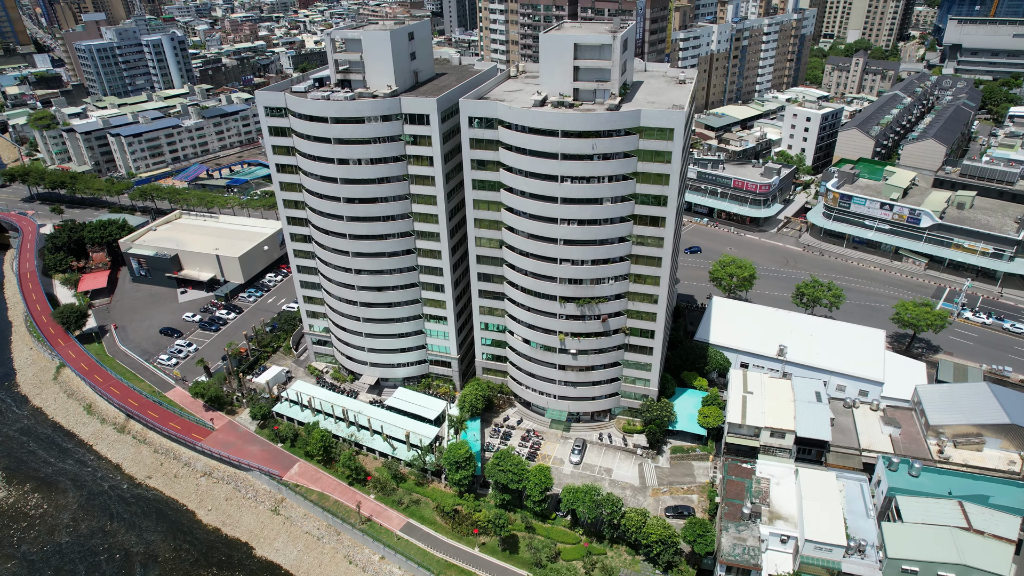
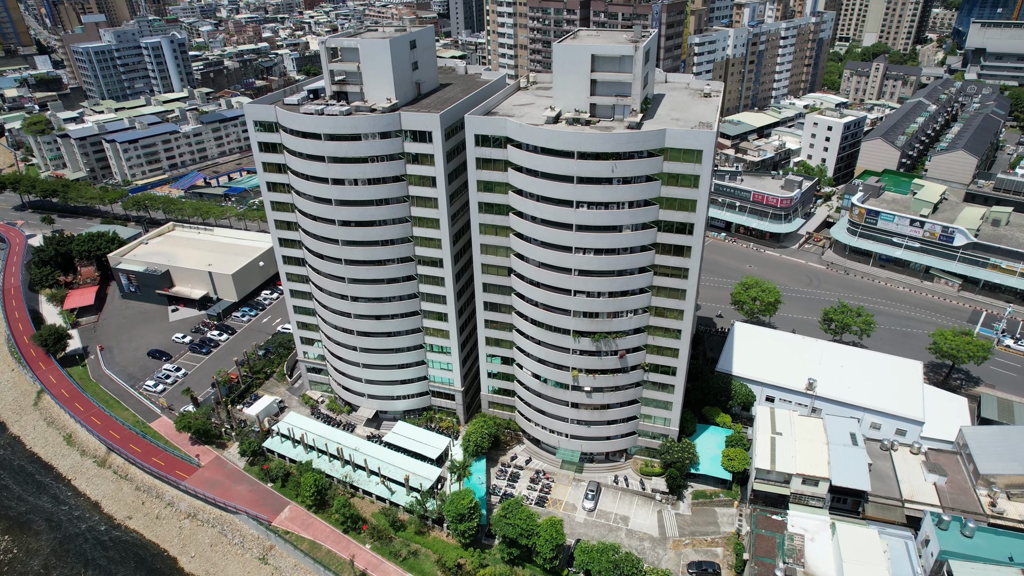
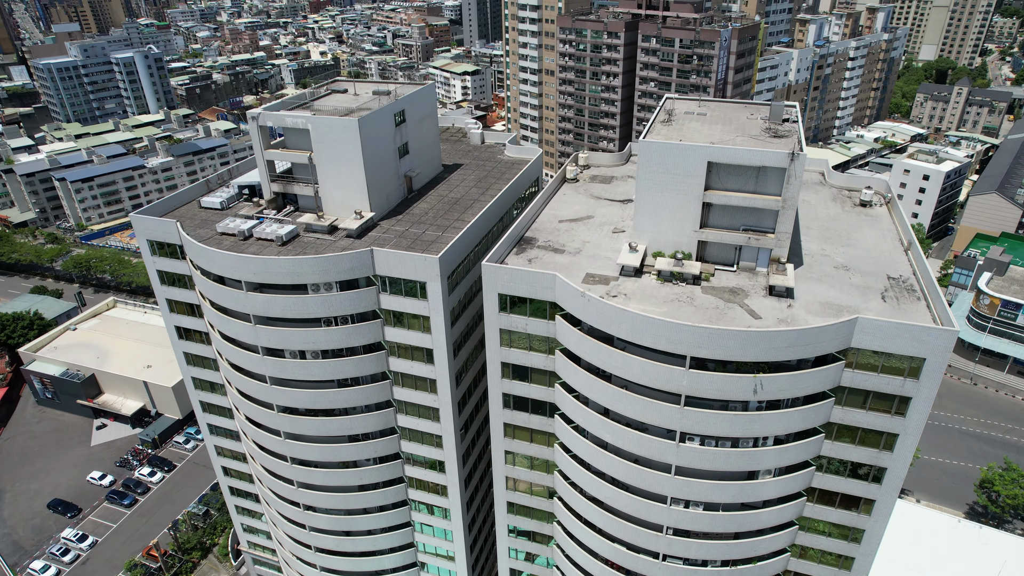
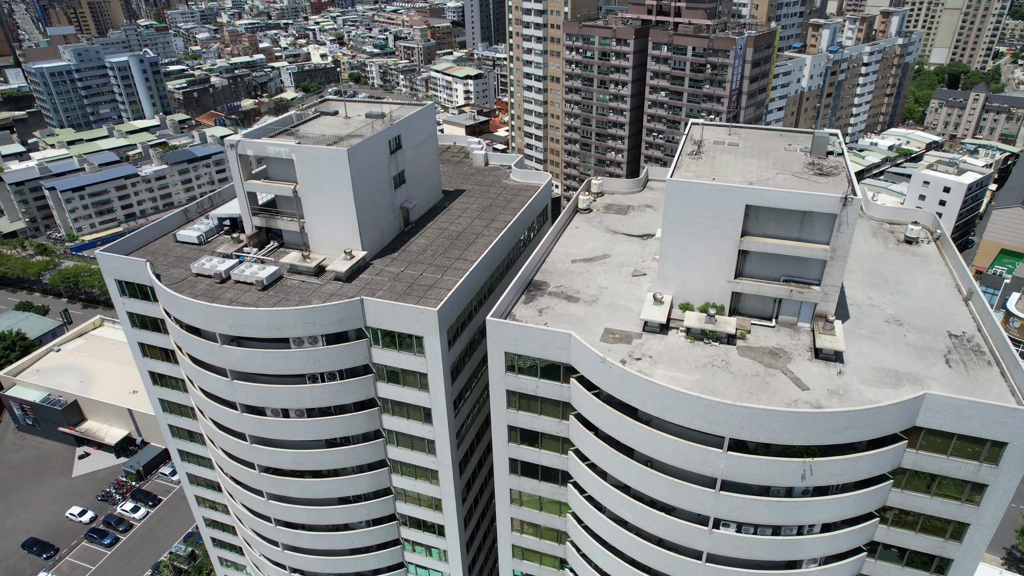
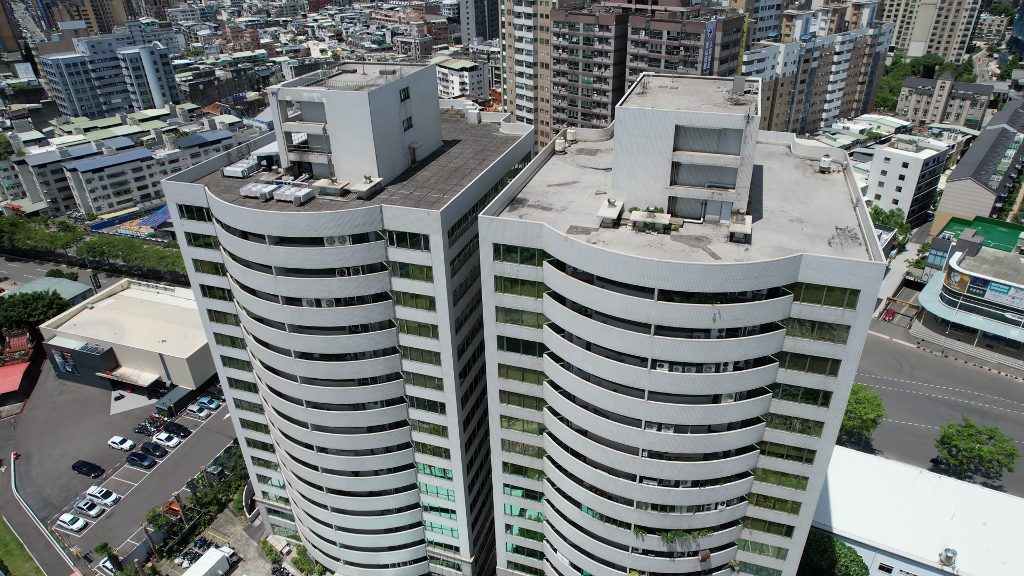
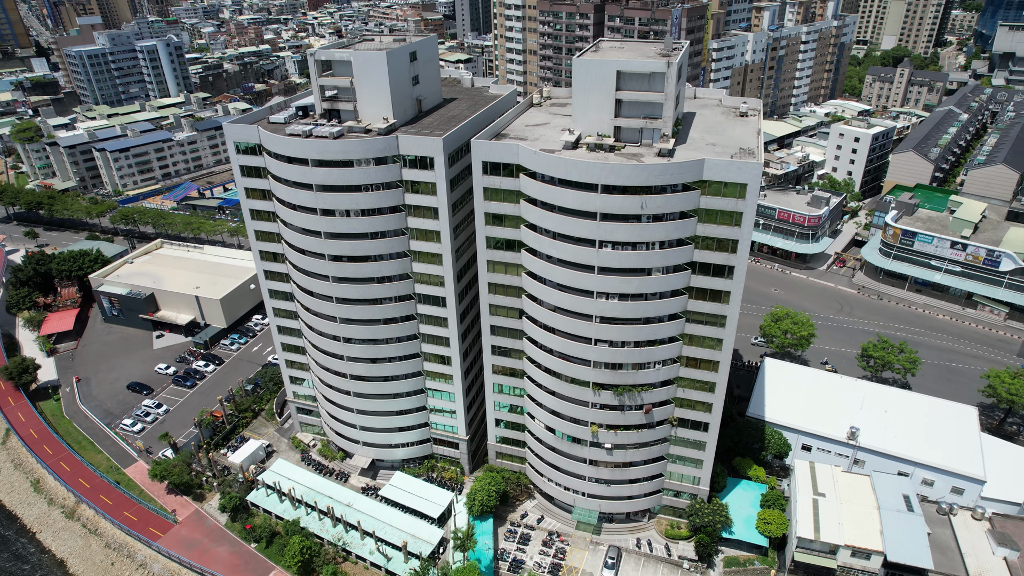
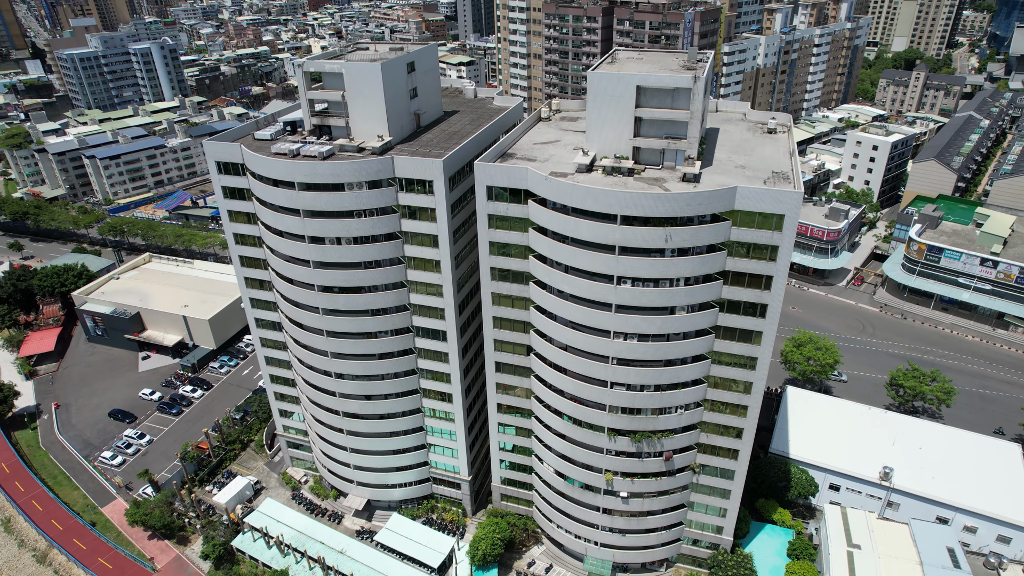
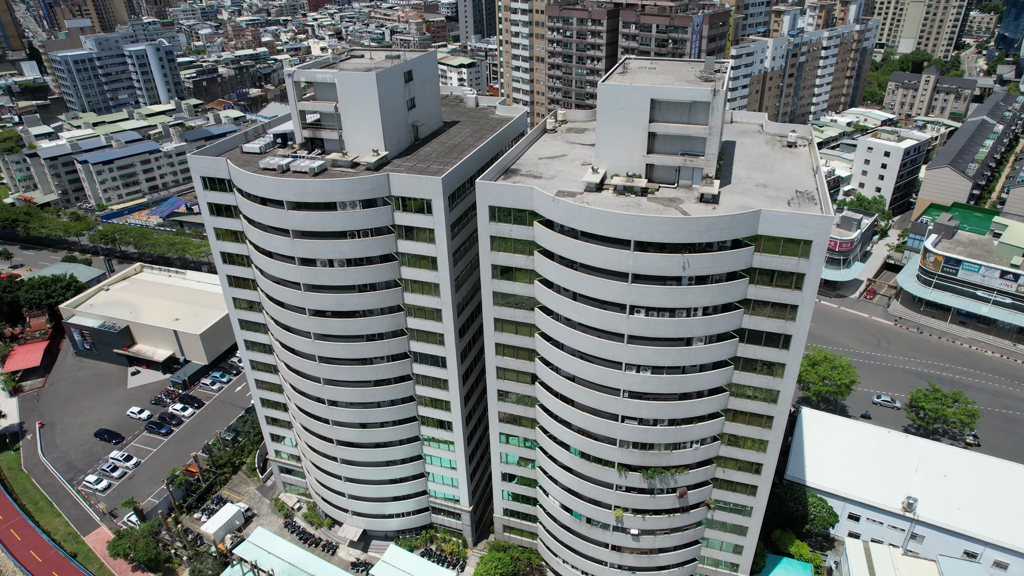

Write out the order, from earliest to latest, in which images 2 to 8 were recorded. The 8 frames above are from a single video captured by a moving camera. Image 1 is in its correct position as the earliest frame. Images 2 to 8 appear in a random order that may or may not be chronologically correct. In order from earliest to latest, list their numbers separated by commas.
2, 6, 7, 8, 5, 3, 4
